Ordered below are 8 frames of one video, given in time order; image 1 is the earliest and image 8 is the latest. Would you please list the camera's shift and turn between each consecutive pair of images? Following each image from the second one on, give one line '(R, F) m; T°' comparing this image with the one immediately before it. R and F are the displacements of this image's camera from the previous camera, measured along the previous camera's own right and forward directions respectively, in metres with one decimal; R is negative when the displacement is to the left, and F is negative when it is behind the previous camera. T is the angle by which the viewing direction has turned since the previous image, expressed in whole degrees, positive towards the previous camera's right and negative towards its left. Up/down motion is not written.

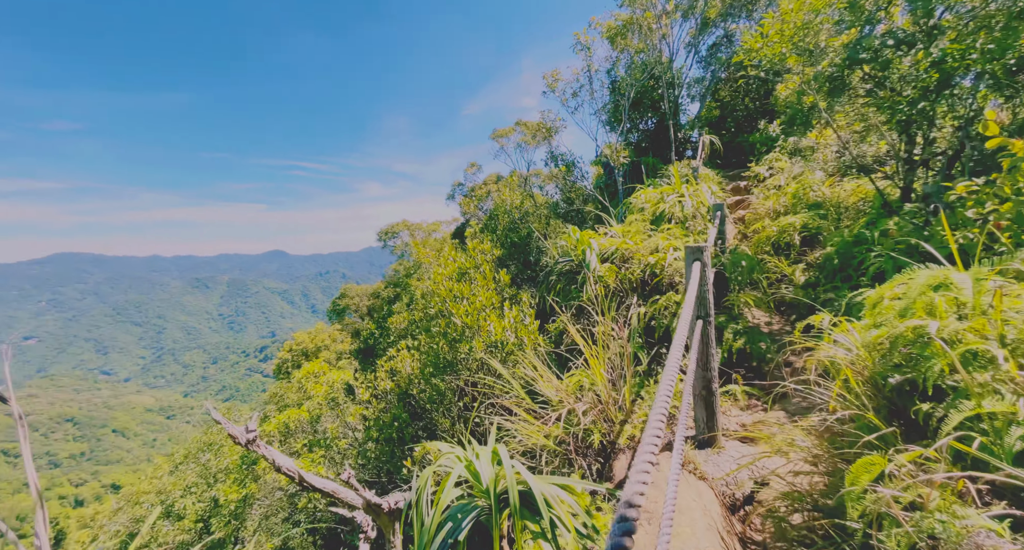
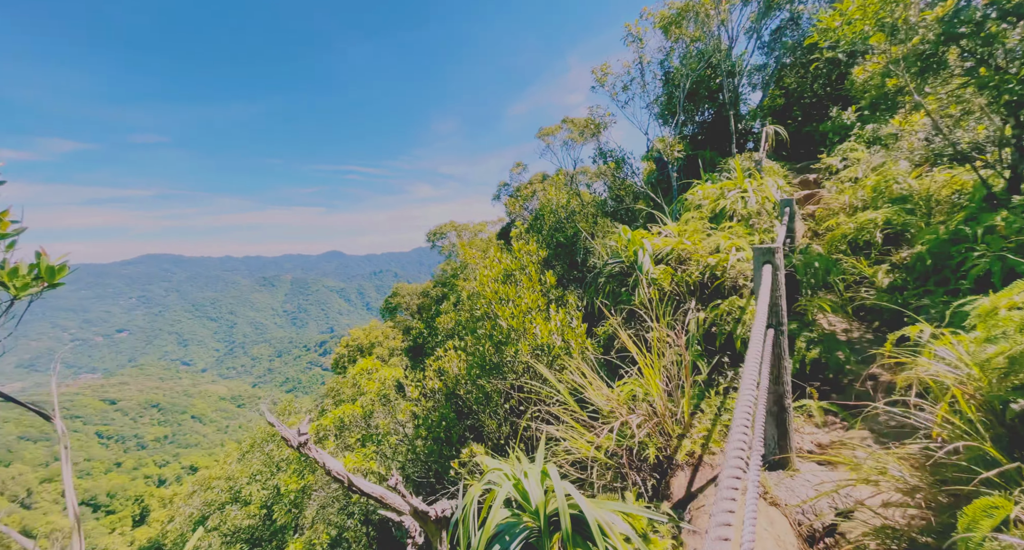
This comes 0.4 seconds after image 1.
(0.0, +0.1) m; -6°
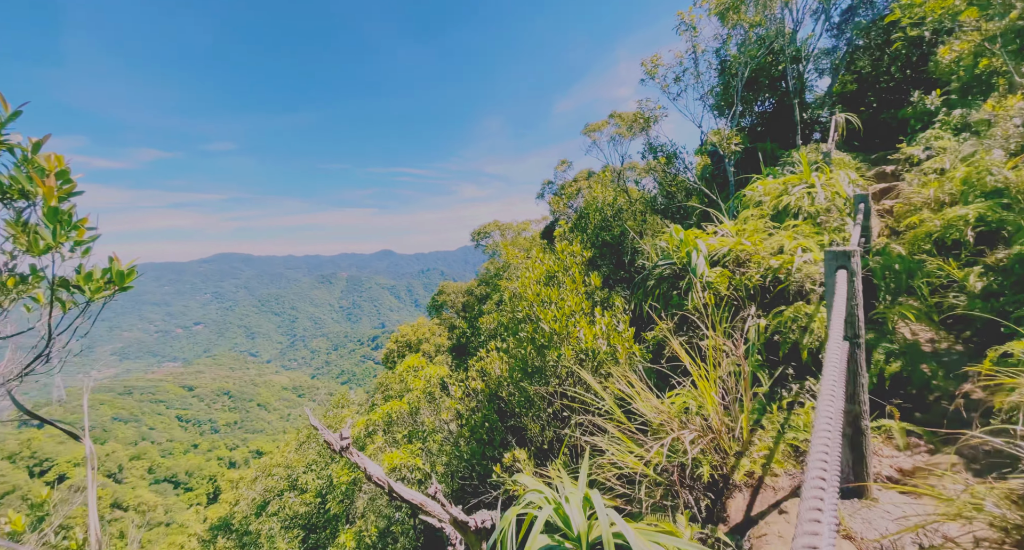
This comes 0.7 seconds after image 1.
(0.0, +0.1) m; -6°
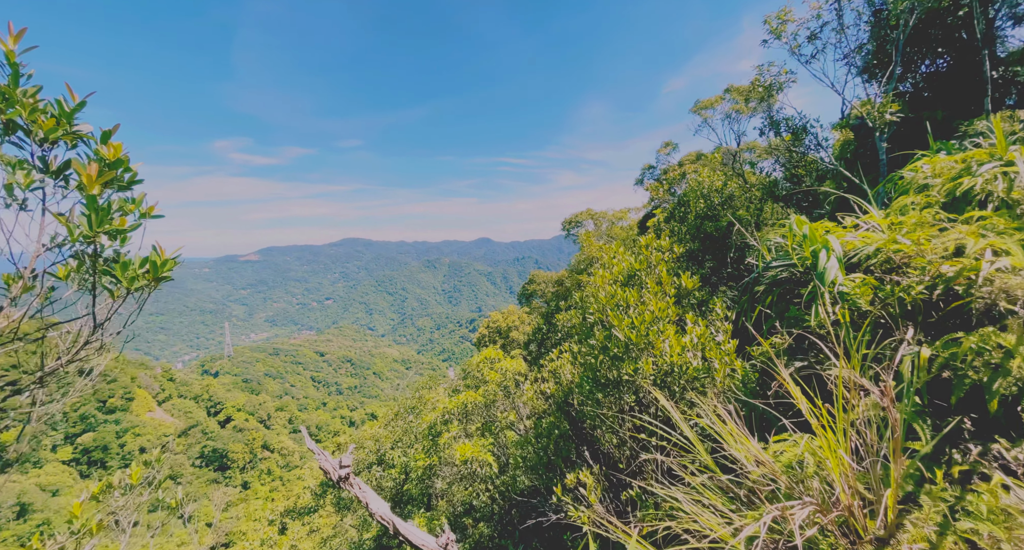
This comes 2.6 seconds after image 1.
(+0.2, +0.5) m; -12°
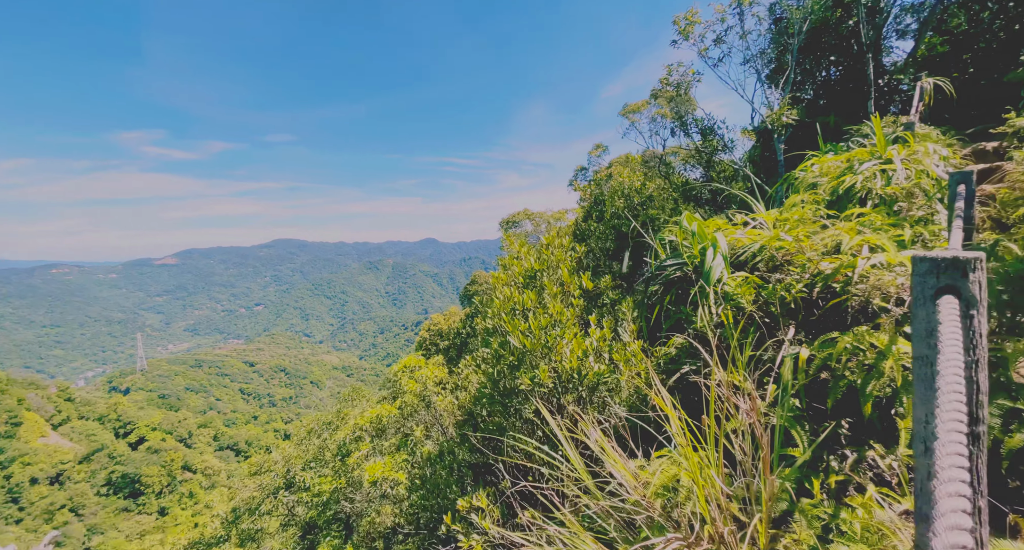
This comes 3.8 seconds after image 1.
(+0.4, +0.3) m; +7°
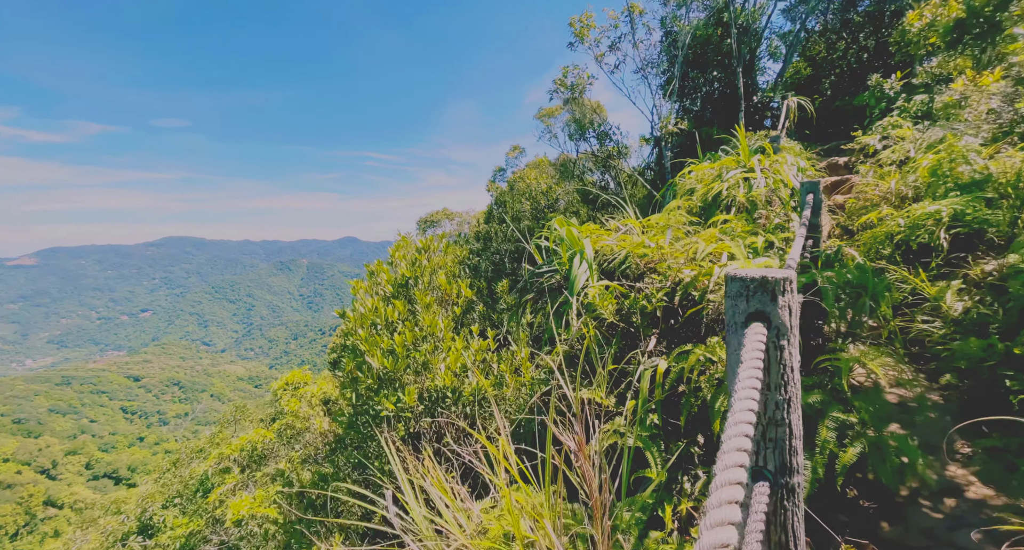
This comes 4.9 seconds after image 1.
(+0.4, +0.2) m; +10°
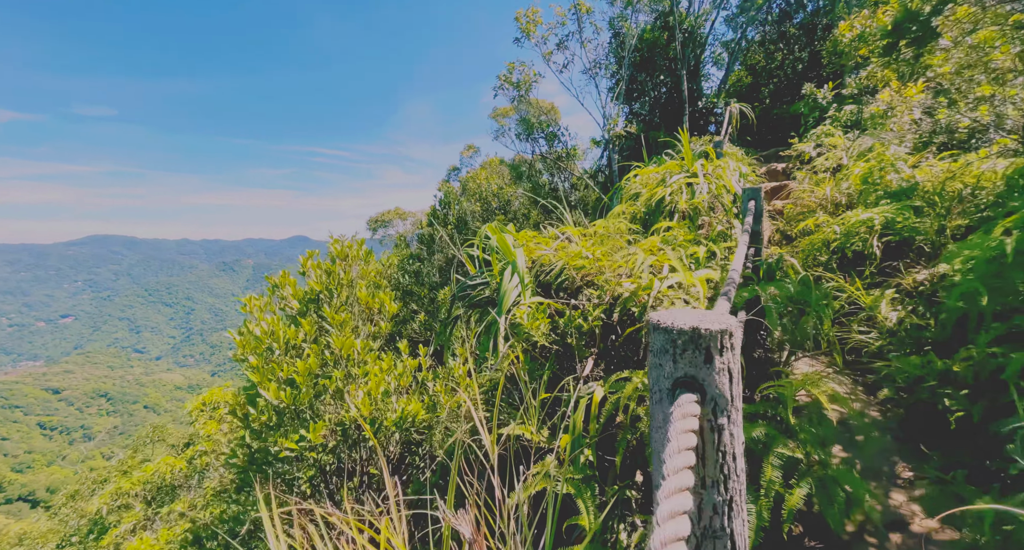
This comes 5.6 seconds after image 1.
(+0.1, +0.2) m; +5°
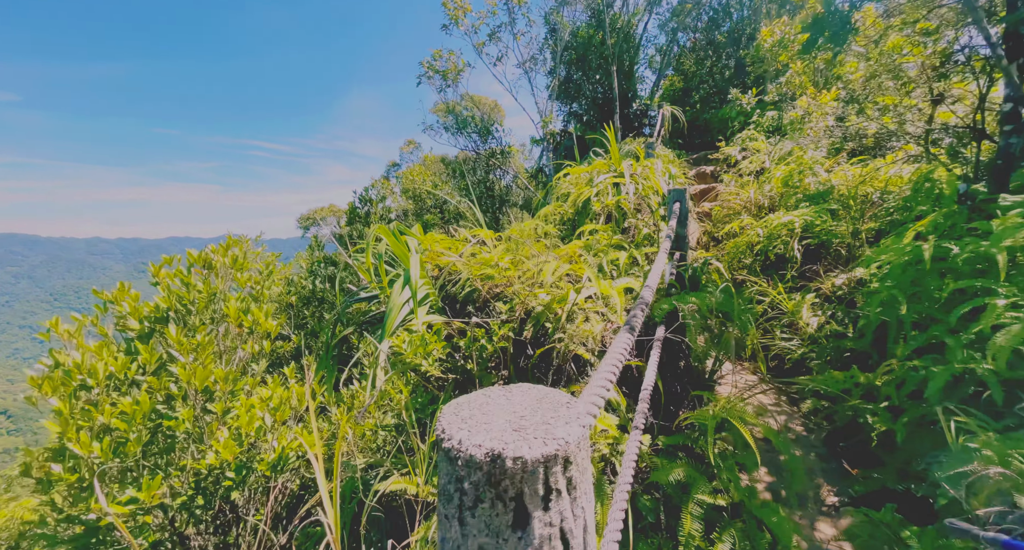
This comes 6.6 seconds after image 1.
(+0.2, +0.3) m; +7°
